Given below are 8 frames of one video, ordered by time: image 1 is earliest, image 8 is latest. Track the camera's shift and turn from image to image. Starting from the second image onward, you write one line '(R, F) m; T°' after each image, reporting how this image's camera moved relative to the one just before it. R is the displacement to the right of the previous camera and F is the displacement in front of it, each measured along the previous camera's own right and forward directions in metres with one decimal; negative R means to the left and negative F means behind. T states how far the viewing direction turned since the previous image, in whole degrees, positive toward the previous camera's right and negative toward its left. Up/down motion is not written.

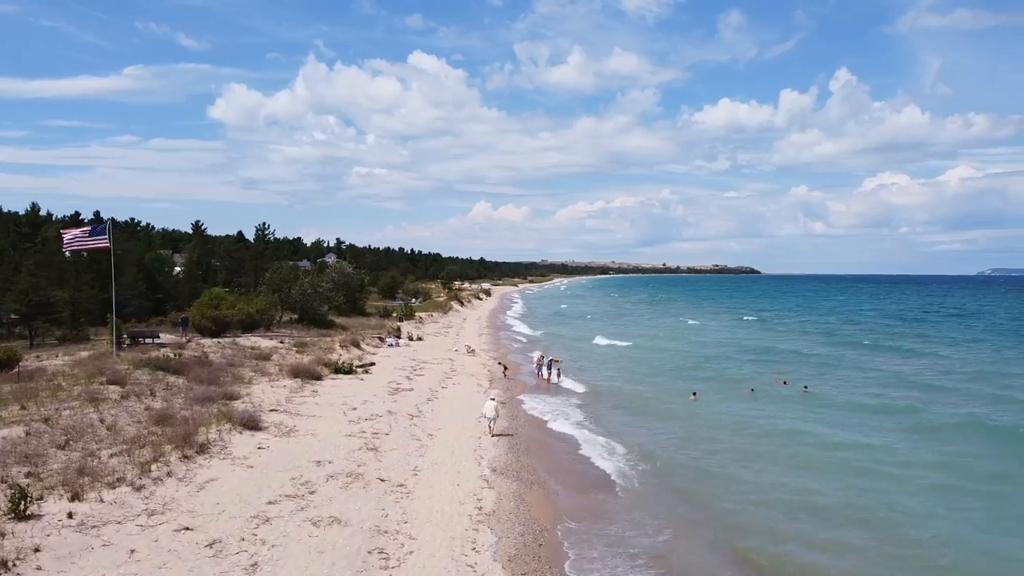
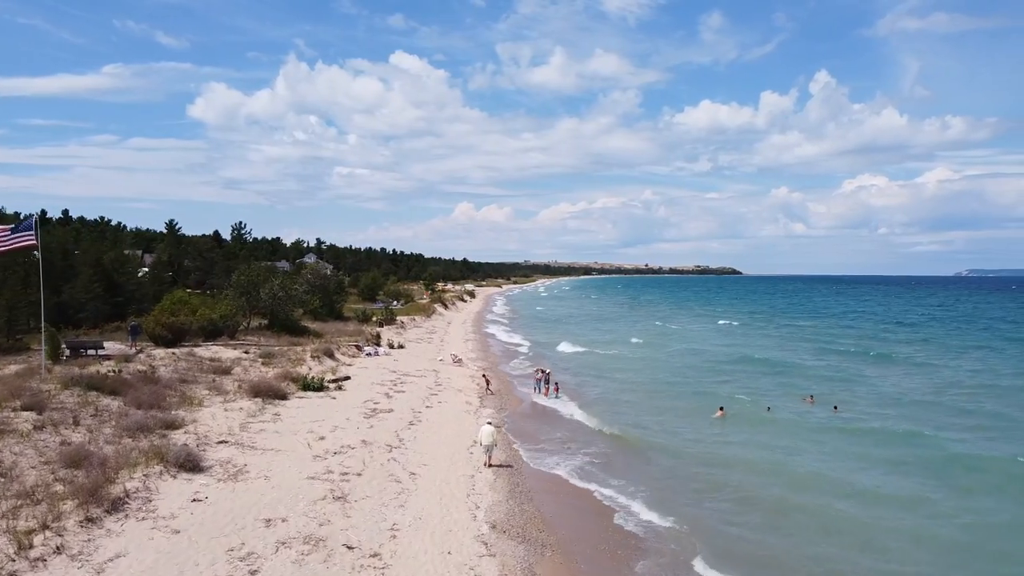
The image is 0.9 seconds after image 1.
(-0.3, +2.8) m; +1°
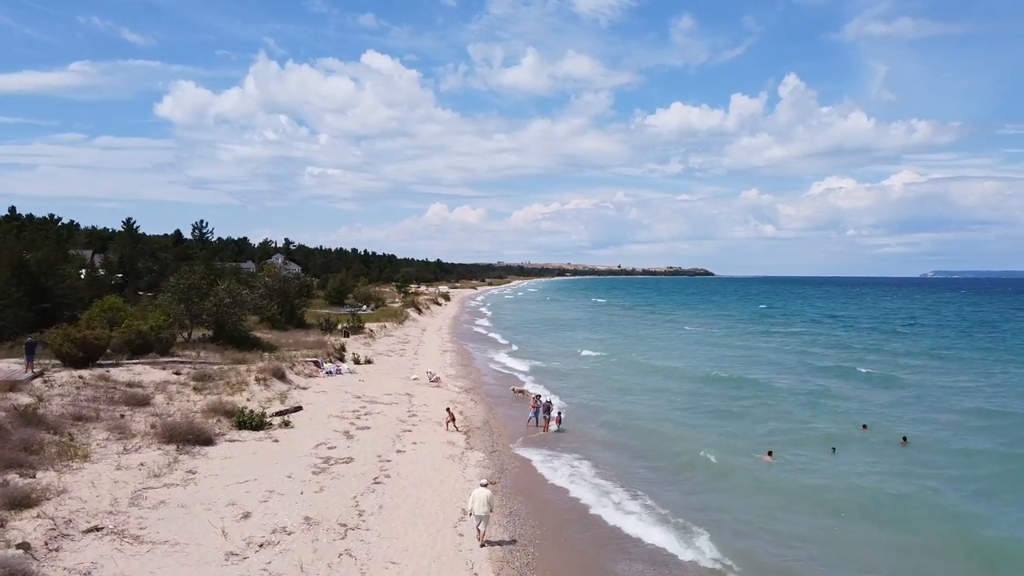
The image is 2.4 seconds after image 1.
(-0.4, +4.4) m; +2°
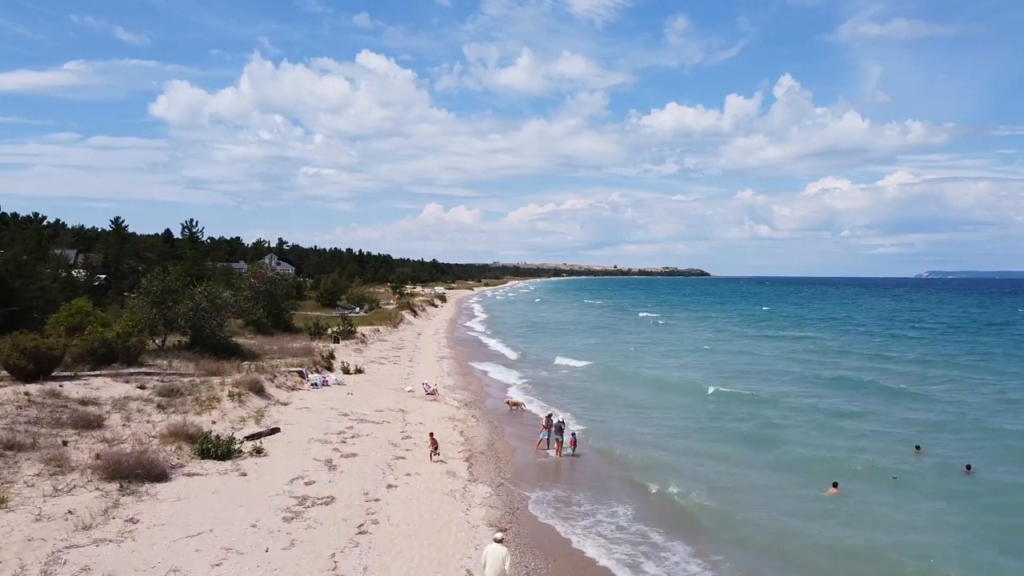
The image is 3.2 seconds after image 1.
(-0.3, +2.3) m; 0°
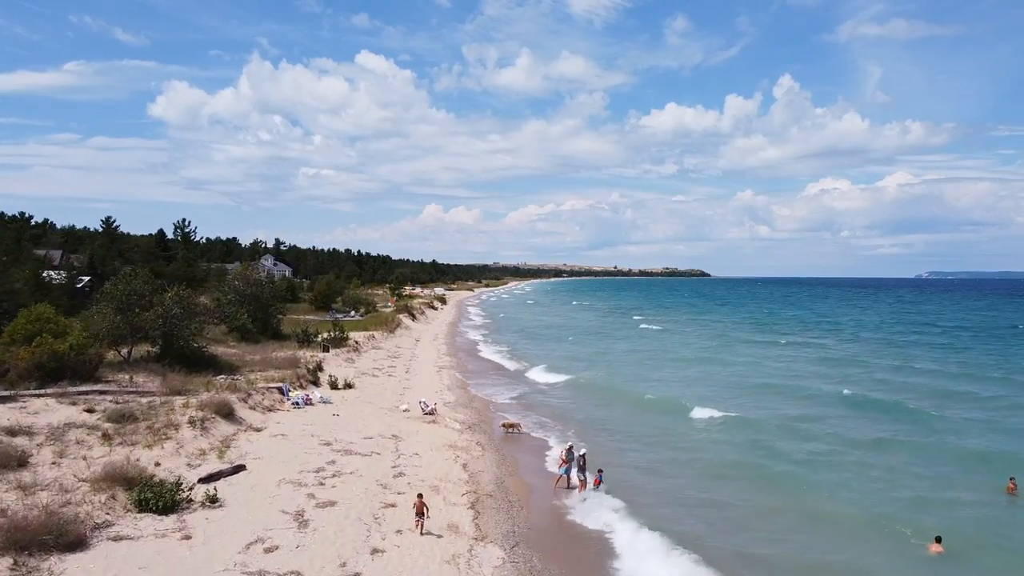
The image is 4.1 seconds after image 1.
(-0.2, +2.8) m; 0°
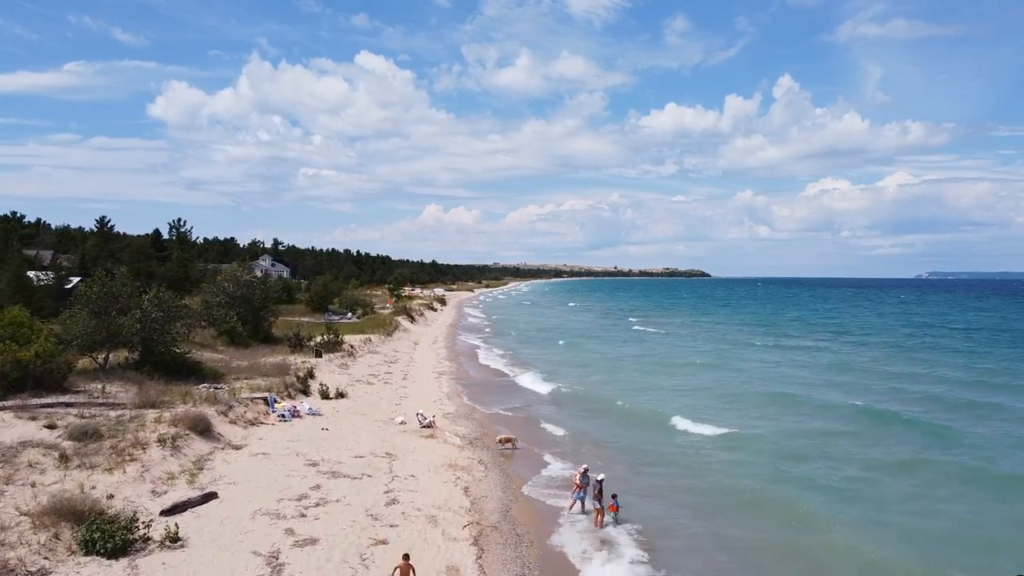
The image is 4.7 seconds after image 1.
(-0.1, +1.6) m; 0°
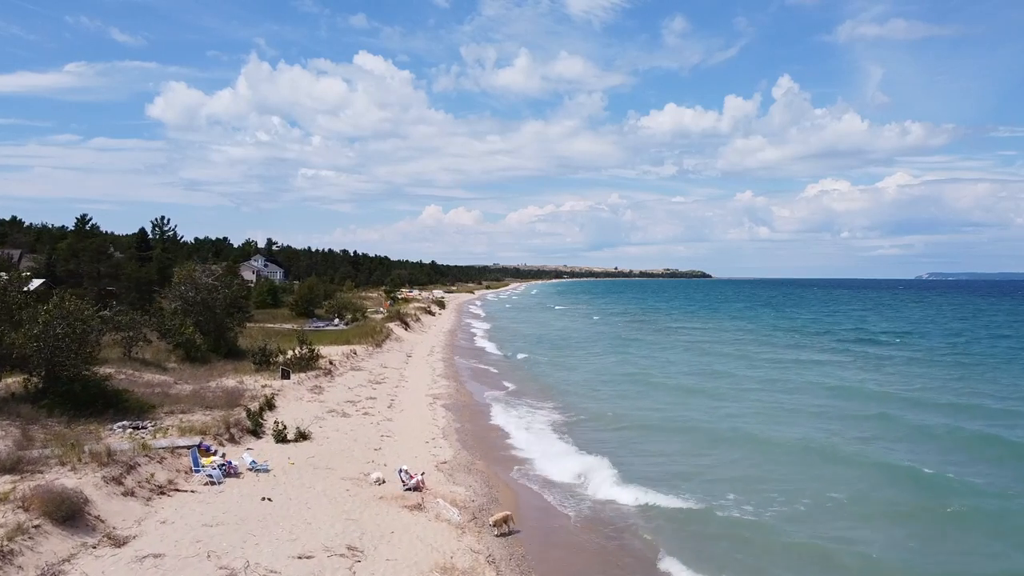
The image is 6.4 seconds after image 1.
(-0.3, +5.1) m; 0°
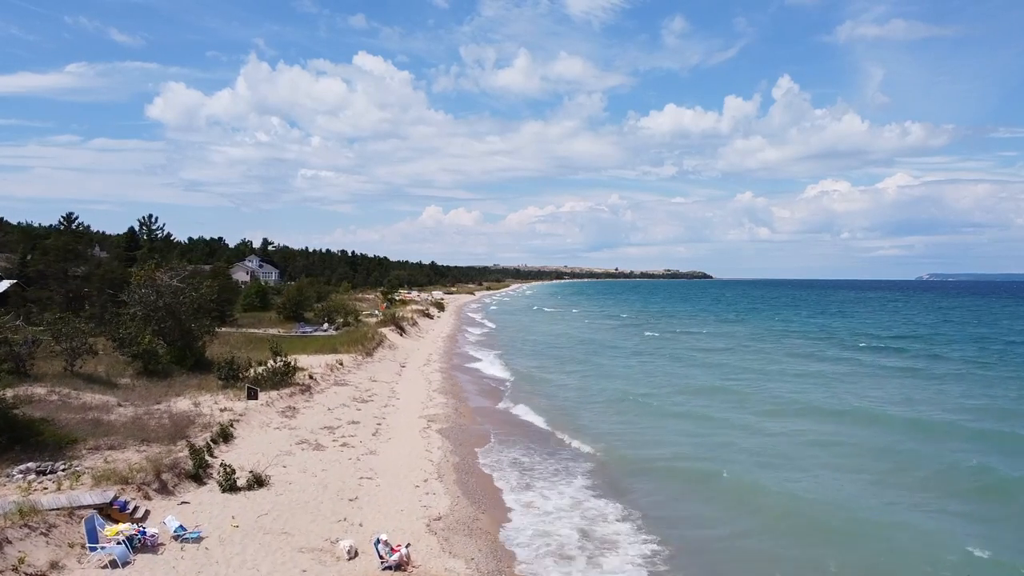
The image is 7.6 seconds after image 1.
(-0.2, +3.5) m; 0°
